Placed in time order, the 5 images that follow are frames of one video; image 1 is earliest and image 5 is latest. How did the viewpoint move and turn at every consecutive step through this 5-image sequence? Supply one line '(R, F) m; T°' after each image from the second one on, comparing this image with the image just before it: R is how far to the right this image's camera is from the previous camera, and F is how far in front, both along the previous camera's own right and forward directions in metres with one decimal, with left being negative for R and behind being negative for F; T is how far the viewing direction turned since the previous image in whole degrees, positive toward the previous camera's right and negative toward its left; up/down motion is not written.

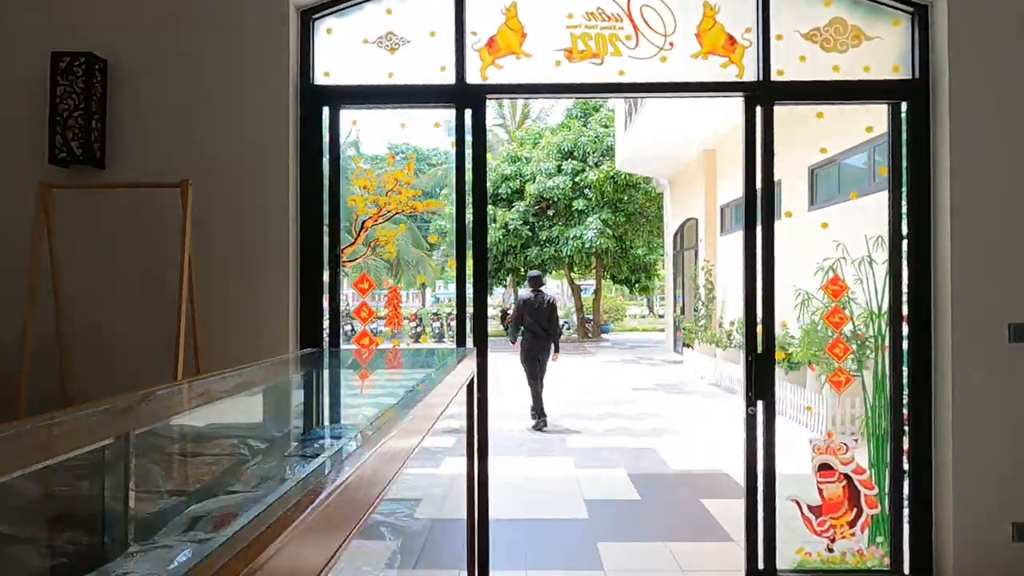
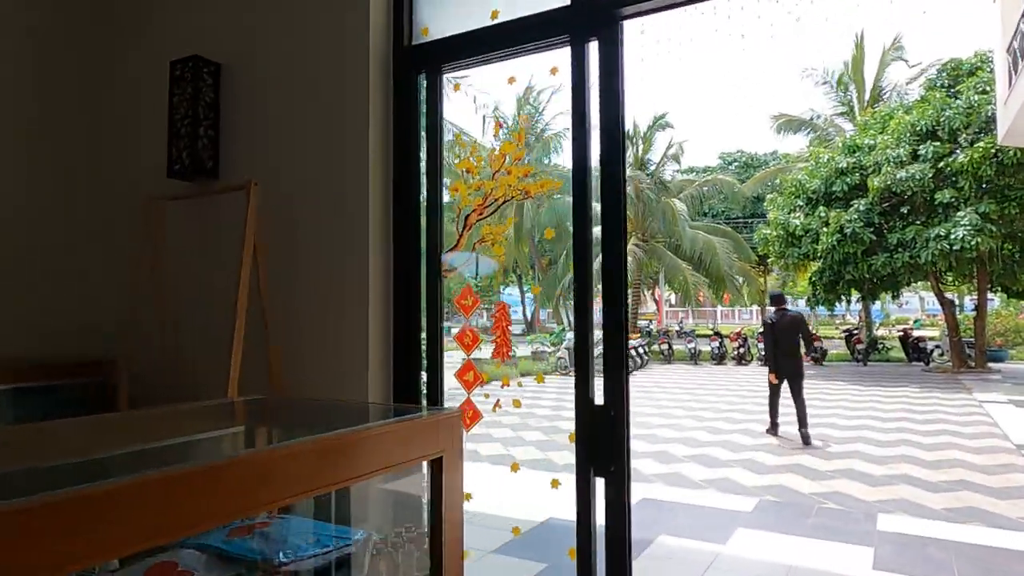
(+0.5, +0.9) m; -29°
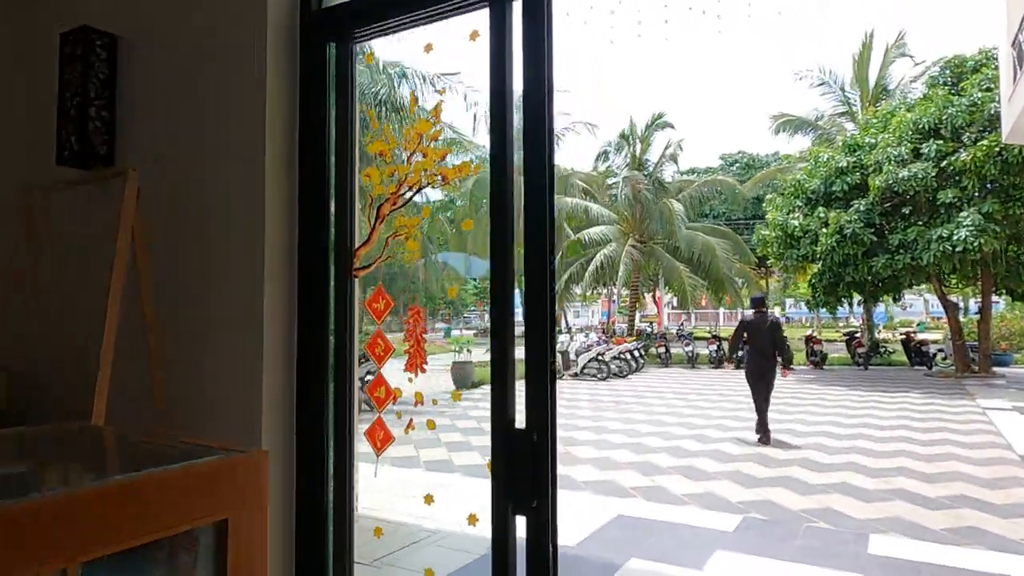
(+0.2, +0.3) m; 0°
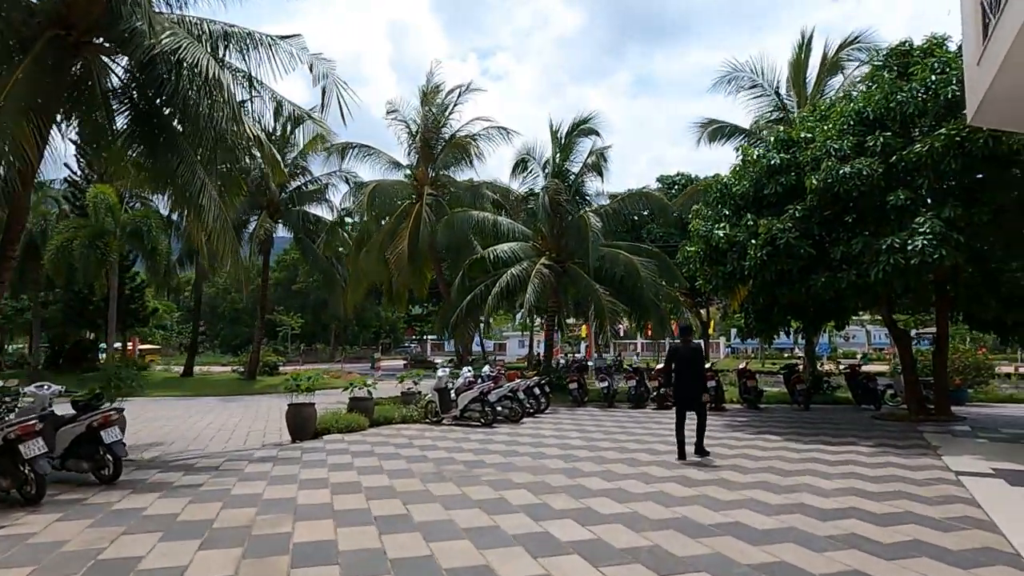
(+1.3, +2.3) m; +4°
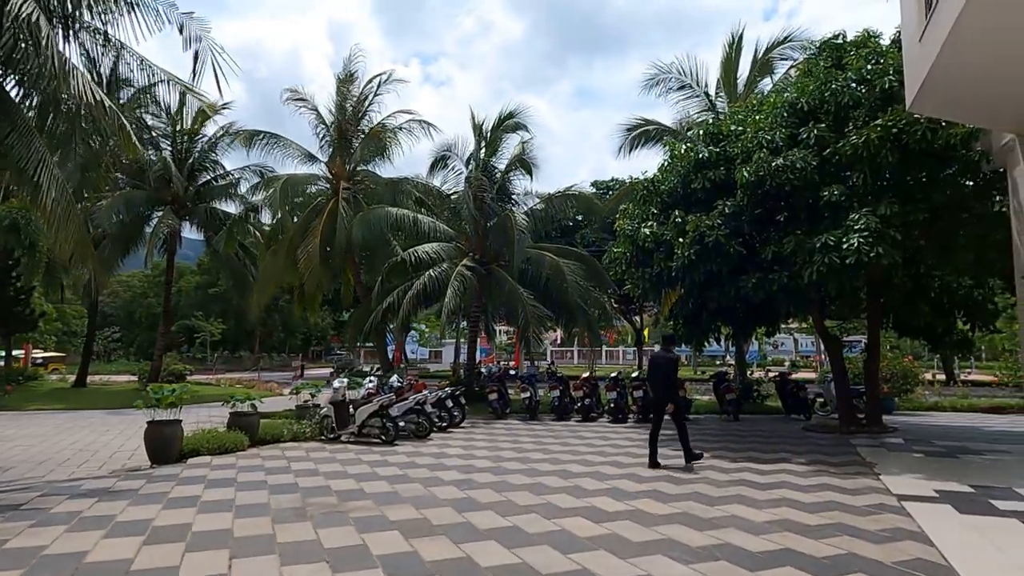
(+0.4, +0.9) m; +5°
